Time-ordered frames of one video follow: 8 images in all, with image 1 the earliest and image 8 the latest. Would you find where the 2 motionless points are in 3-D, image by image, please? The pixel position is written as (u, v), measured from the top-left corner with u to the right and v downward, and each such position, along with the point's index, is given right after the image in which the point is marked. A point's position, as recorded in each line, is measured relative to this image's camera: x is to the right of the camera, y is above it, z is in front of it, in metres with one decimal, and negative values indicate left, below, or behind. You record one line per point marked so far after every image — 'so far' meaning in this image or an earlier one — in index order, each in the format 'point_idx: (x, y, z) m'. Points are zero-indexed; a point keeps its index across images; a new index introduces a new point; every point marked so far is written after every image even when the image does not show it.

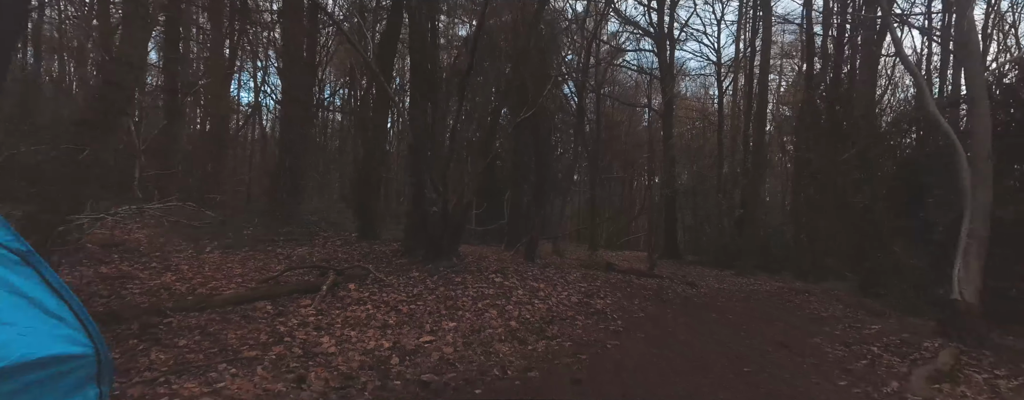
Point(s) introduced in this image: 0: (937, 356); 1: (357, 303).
0: (+4.7, -1.7, +5.8) m
1: (-2.1, -1.4, +7.2) m
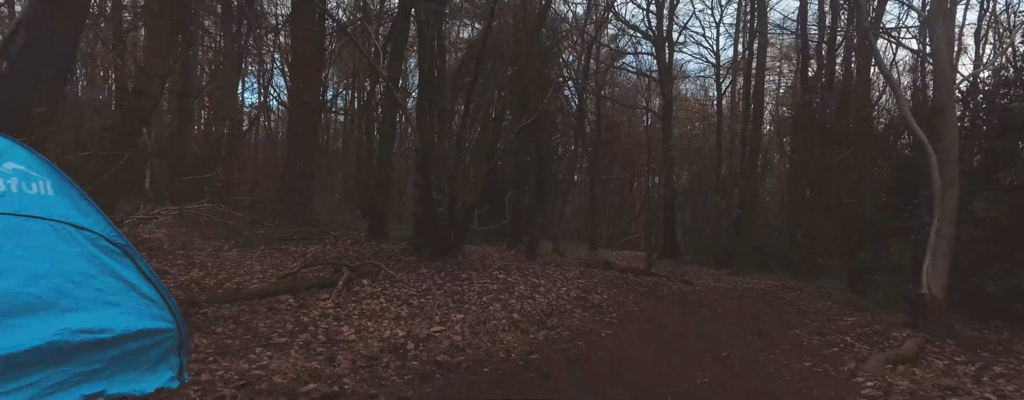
0: (+4.7, -1.7, +6.4) m
1: (-2.1, -1.4, +7.8) m
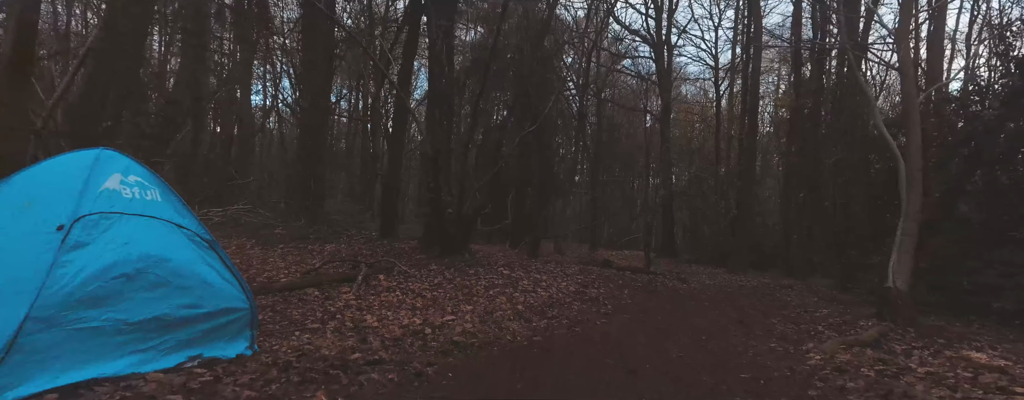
0: (+4.8, -1.8, +7.2) m
1: (-2.0, -1.5, +8.6) m
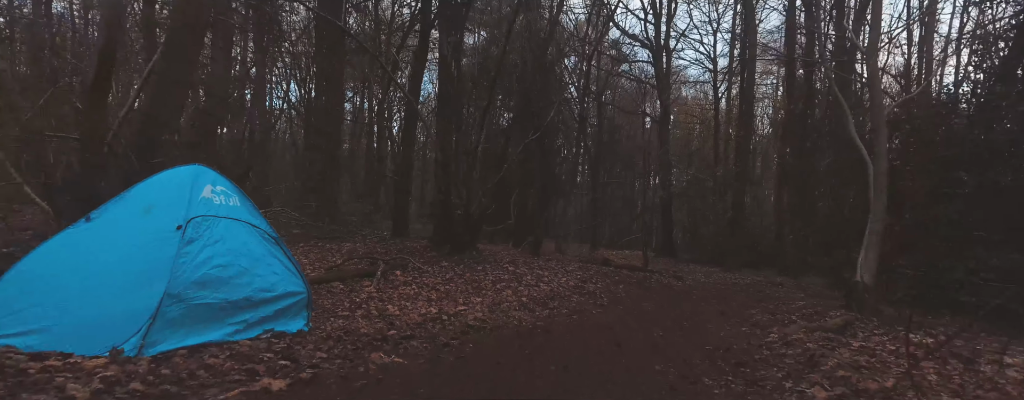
0: (+4.9, -1.8, +8.1) m
1: (-1.9, -1.5, +9.5) m
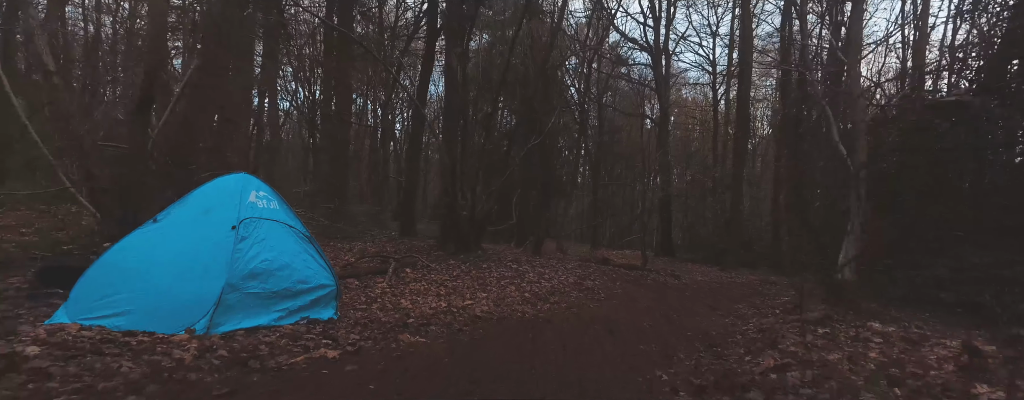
0: (+4.9, -1.8, +8.7) m
1: (-1.8, -1.5, +10.2) m
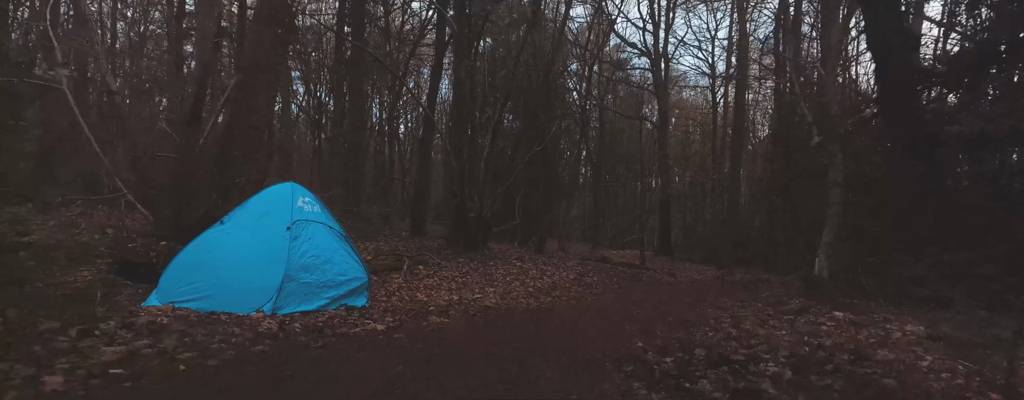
0: (+5.0, -1.9, +9.6) m
1: (-1.7, -1.6, +11.1) m
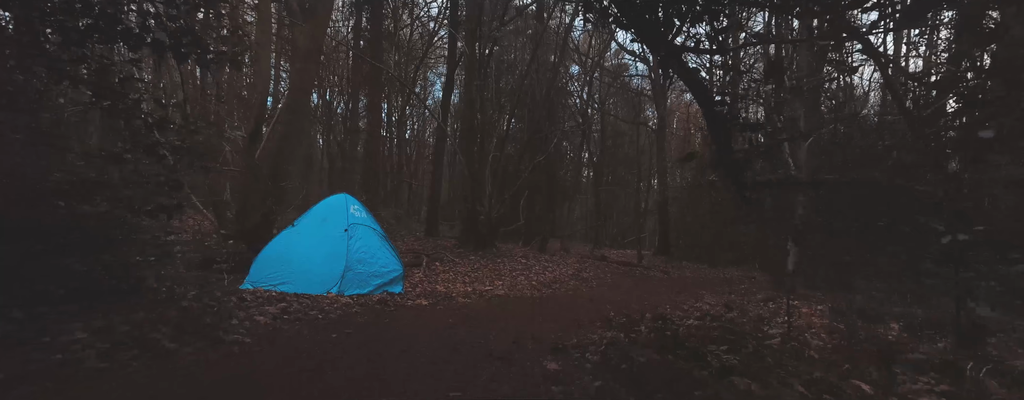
0: (+5.2, -2.0, +11.0) m
1: (-1.6, -1.7, +12.6) m
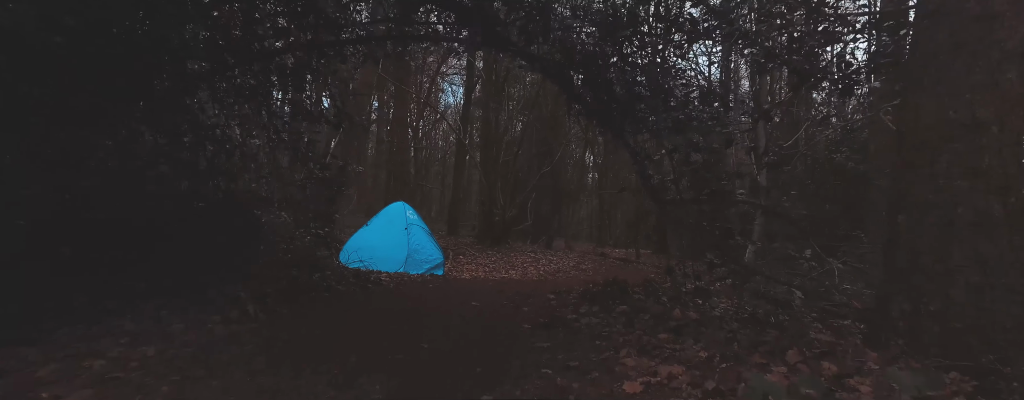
0: (+5.5, -2.1, +13.6) m
1: (-1.3, -1.8, +15.2) m
